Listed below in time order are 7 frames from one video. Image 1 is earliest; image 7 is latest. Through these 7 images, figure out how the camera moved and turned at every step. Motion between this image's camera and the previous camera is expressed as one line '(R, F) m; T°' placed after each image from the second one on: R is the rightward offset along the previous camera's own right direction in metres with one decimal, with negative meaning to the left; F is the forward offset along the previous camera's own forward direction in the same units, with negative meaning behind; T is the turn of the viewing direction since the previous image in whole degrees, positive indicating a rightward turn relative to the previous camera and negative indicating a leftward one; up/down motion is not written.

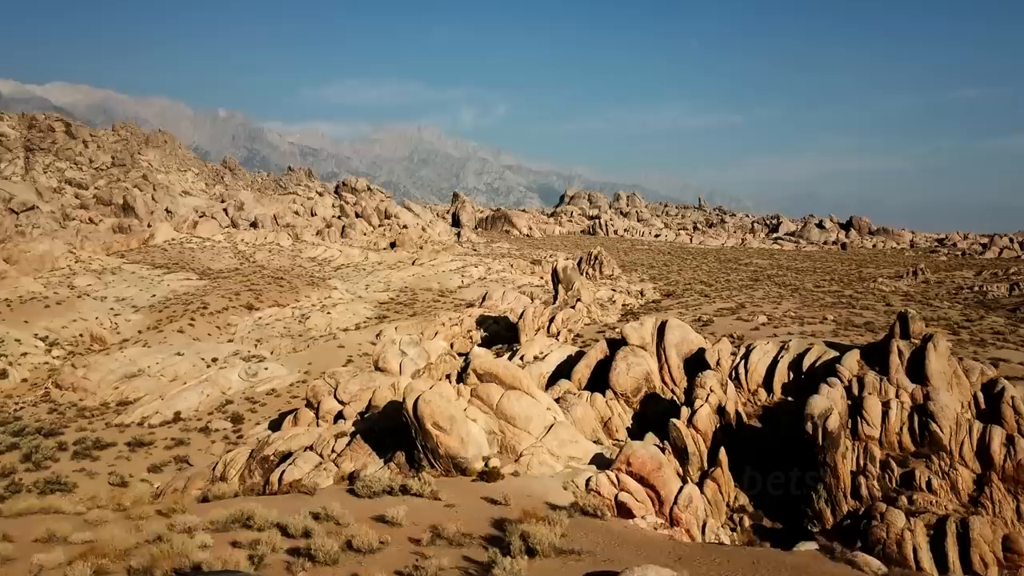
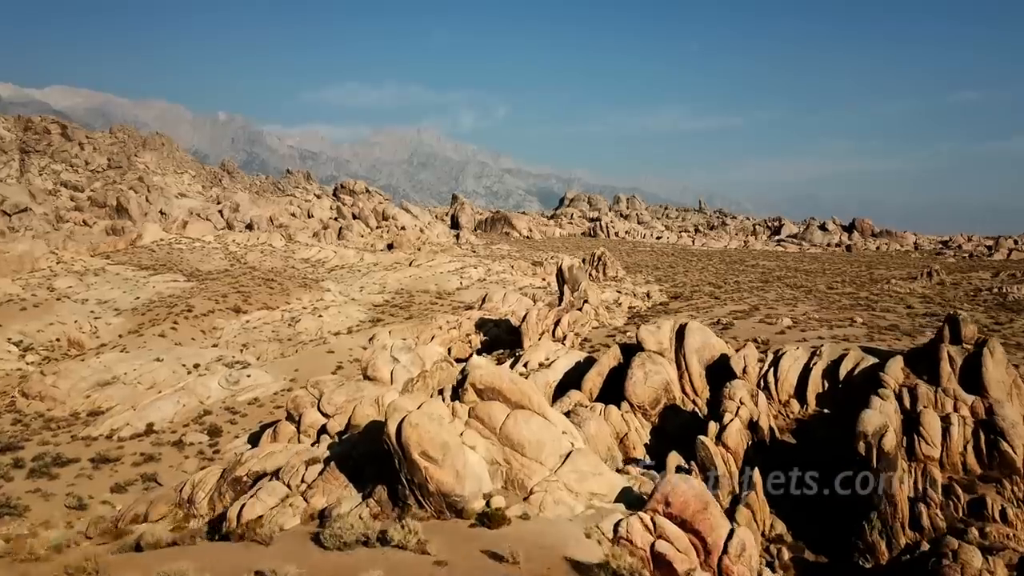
(-0.1, +2.3) m; 0°
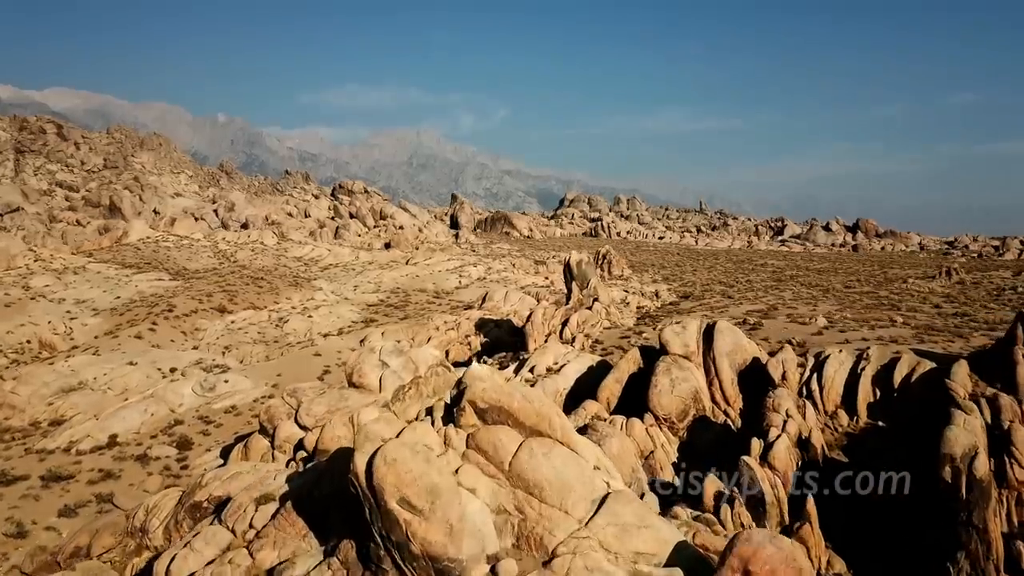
(-0.2, +2.6) m; 0°
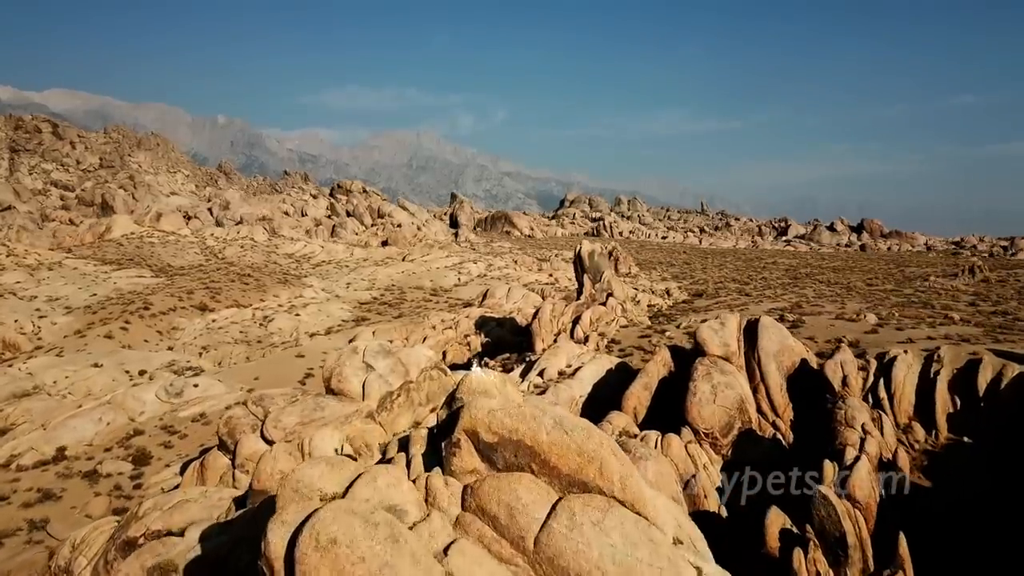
(-0.2, +2.9) m; 0°
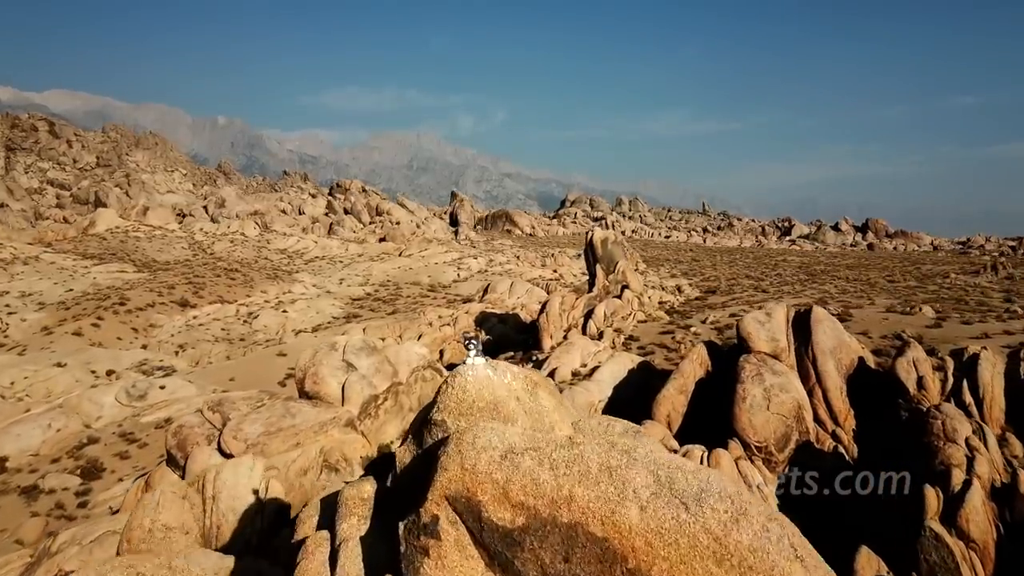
(-0.2, +2.5) m; 0°
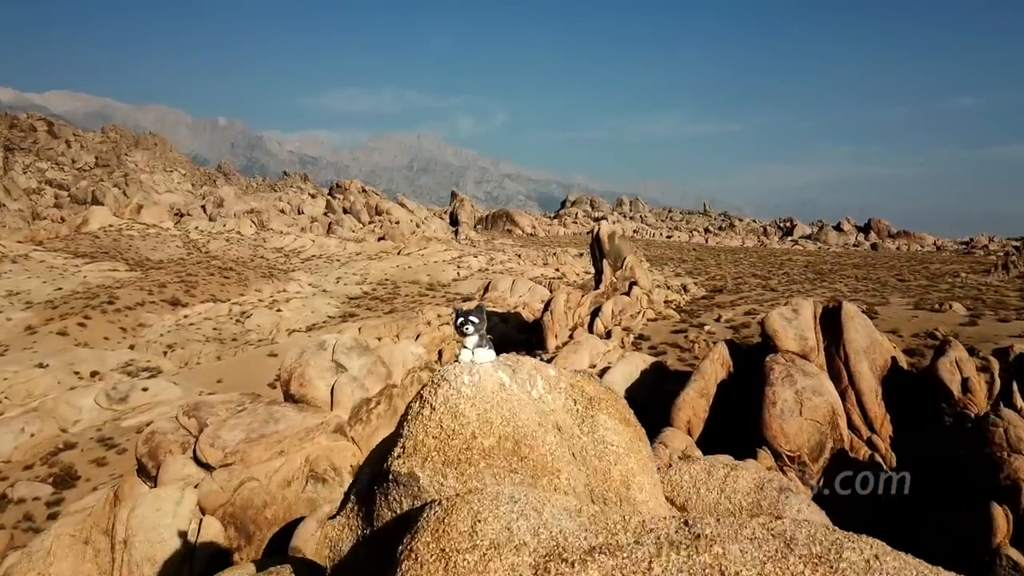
(-0.1, +1.1) m; 0°
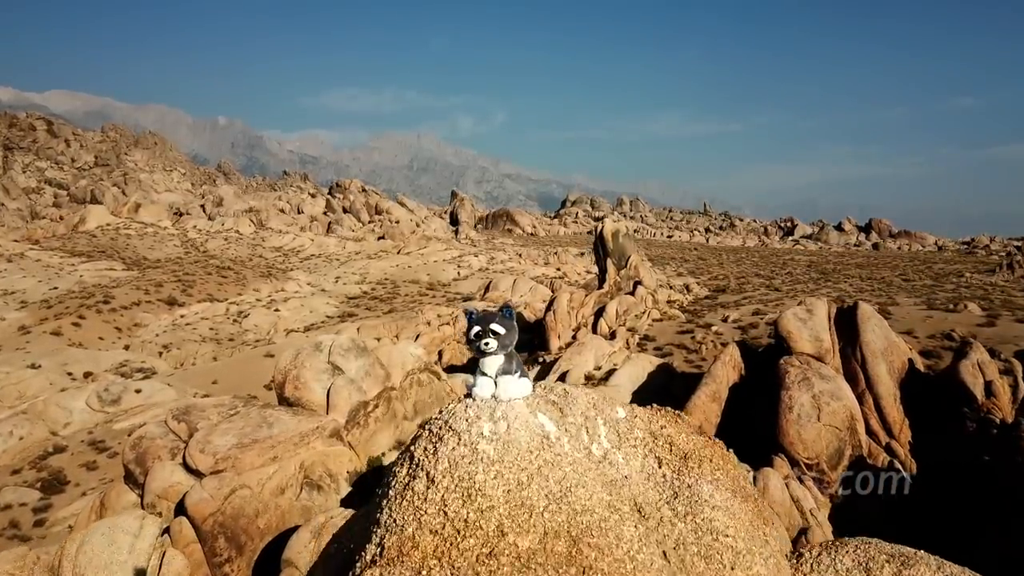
(-0.1, +0.5) m; 0°
